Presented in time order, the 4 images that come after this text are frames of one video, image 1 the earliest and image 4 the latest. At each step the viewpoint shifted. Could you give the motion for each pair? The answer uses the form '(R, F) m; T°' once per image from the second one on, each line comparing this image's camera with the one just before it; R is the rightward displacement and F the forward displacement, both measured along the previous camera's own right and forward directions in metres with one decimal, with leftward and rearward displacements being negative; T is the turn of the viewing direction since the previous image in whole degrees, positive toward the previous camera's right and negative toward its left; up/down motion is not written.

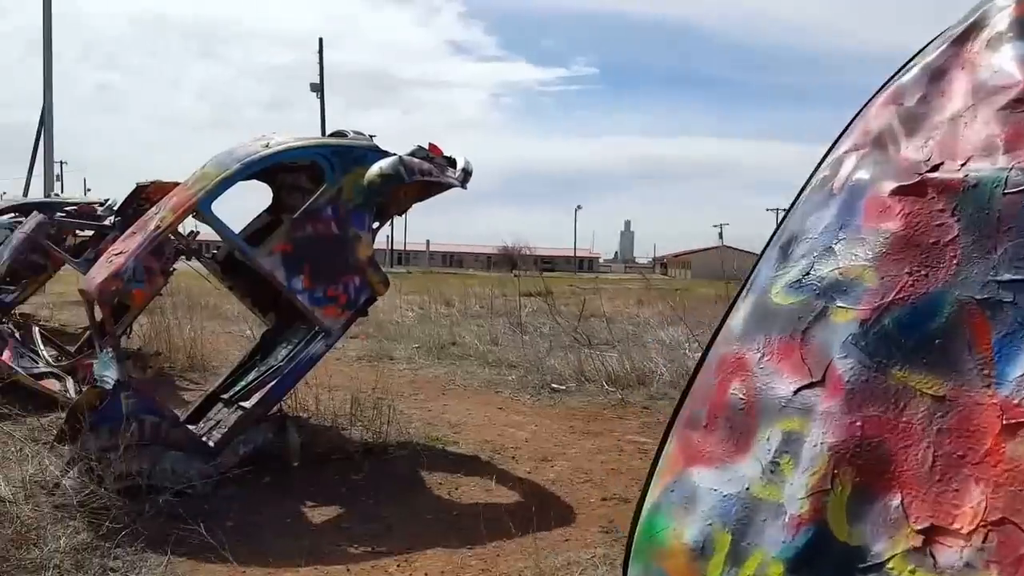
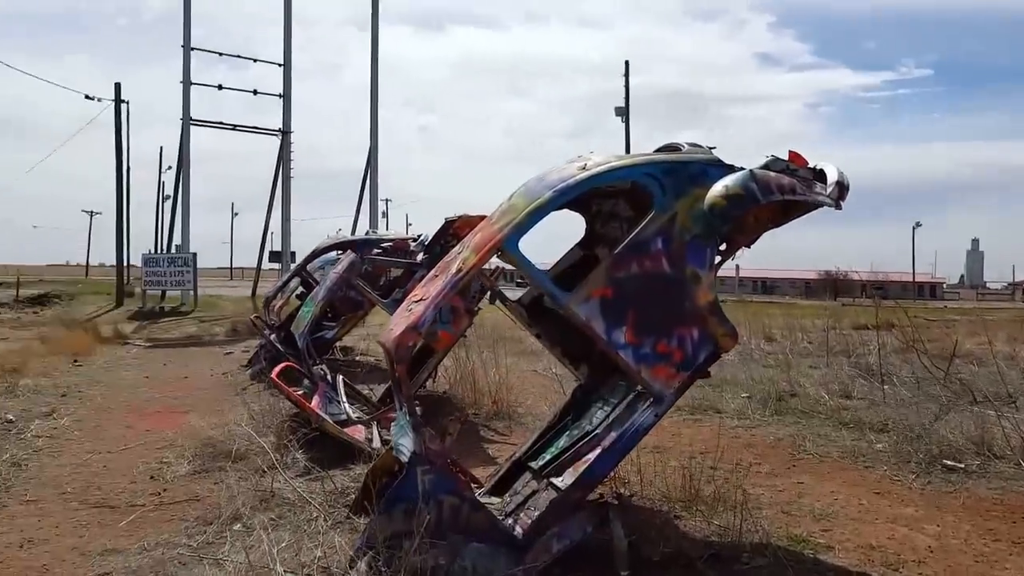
(-0.4, +1.2) m; -19°
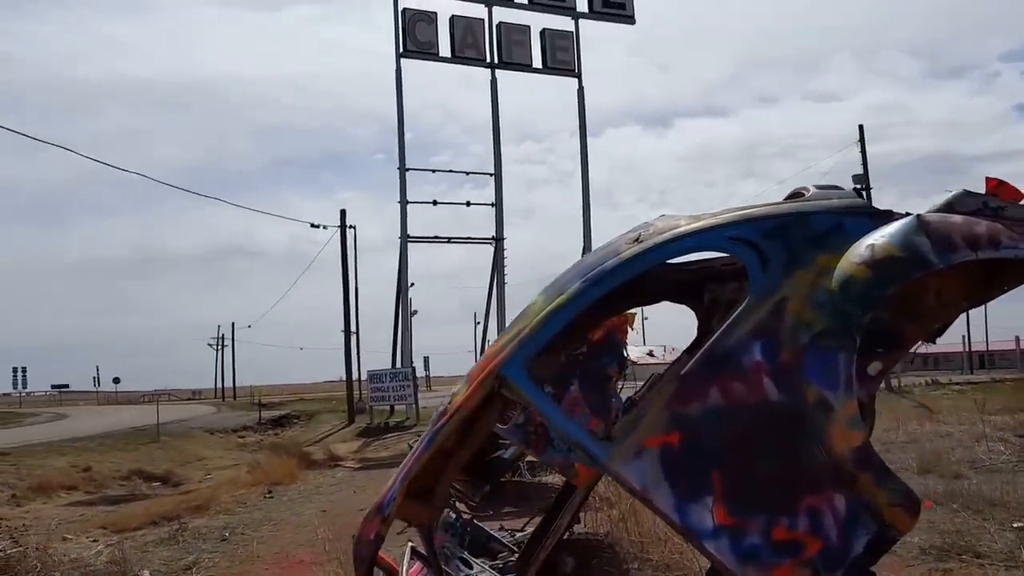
(+0.6, +1.4) m; -15°
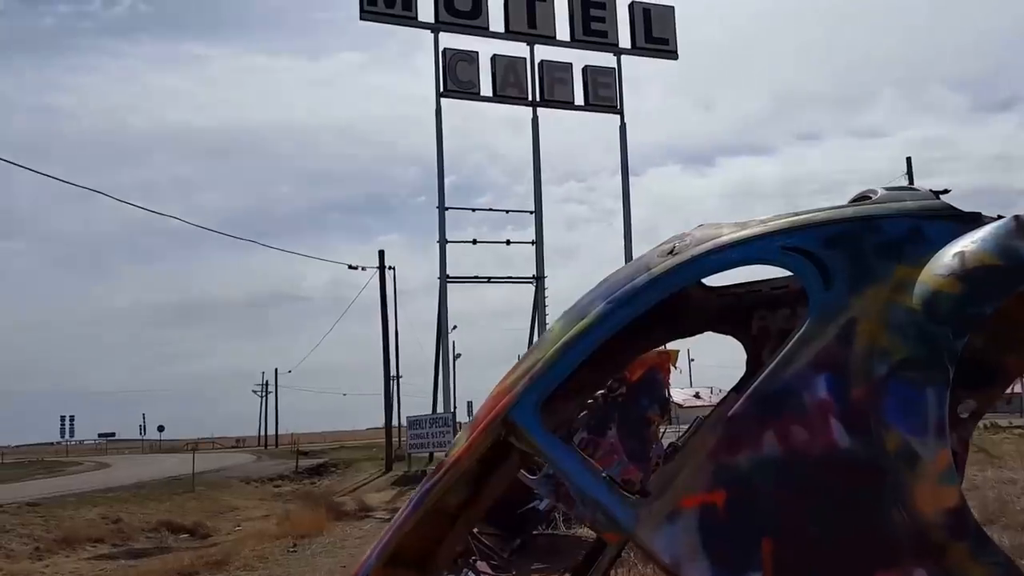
(+0.2, +0.4) m; -3°
